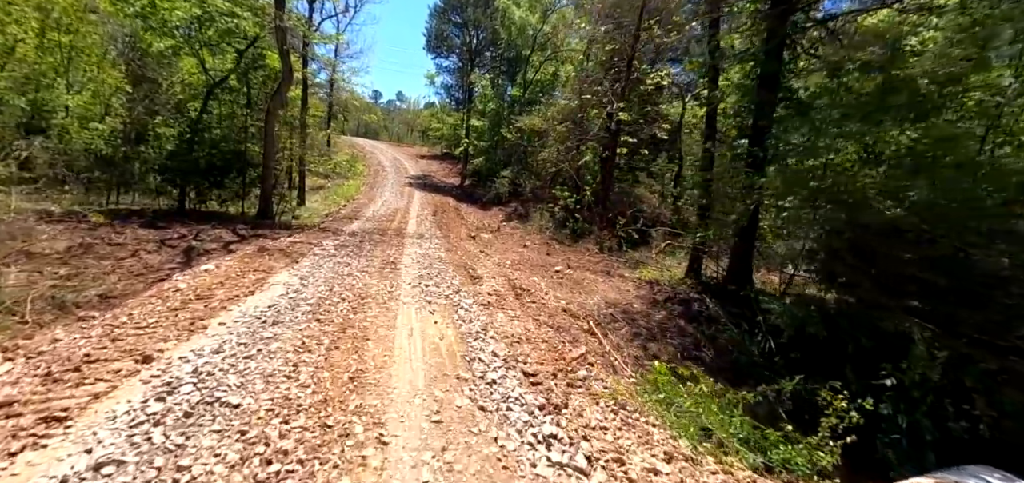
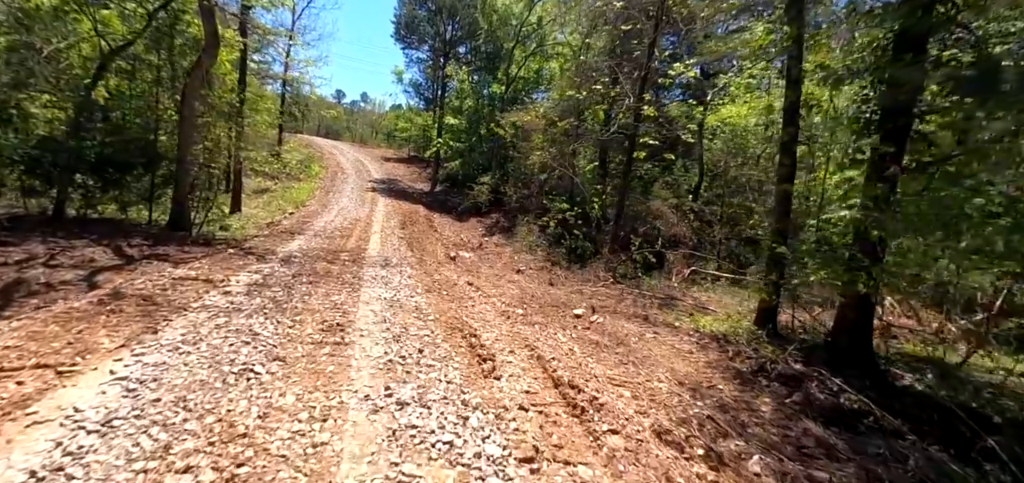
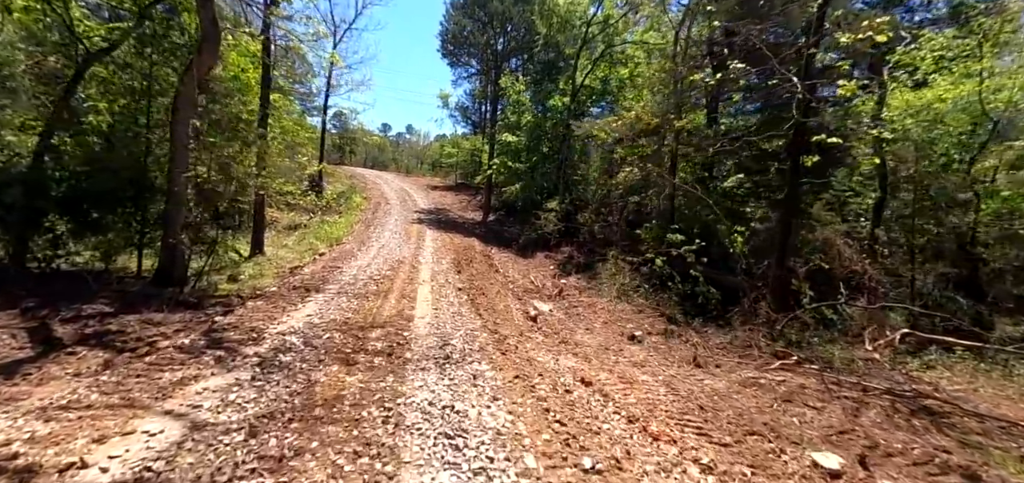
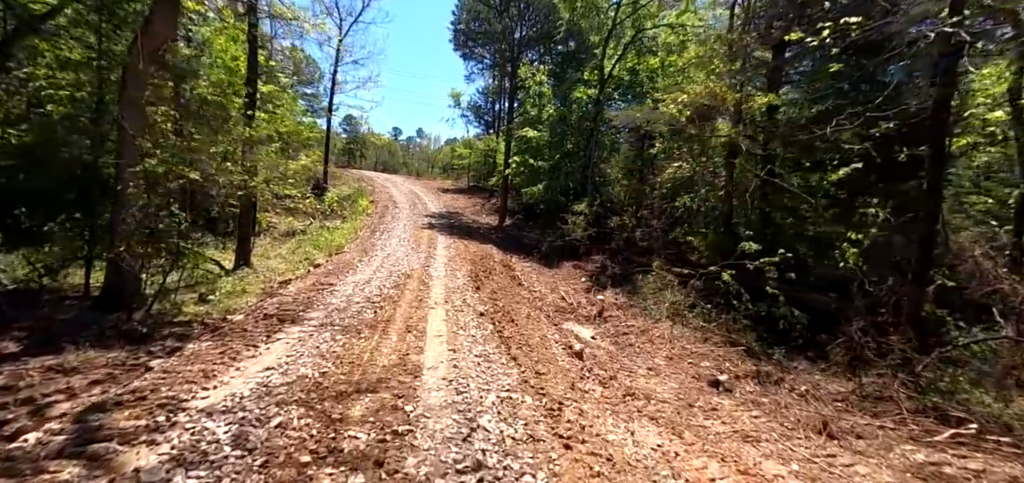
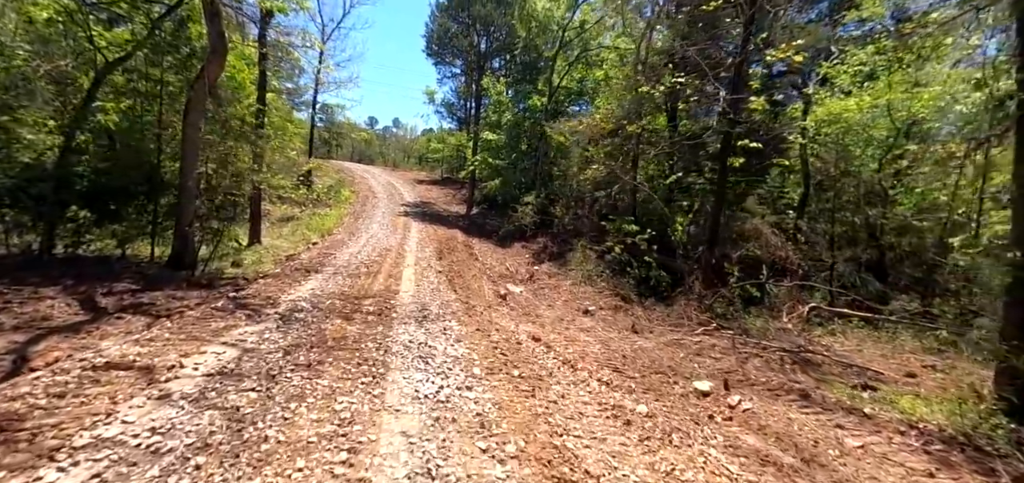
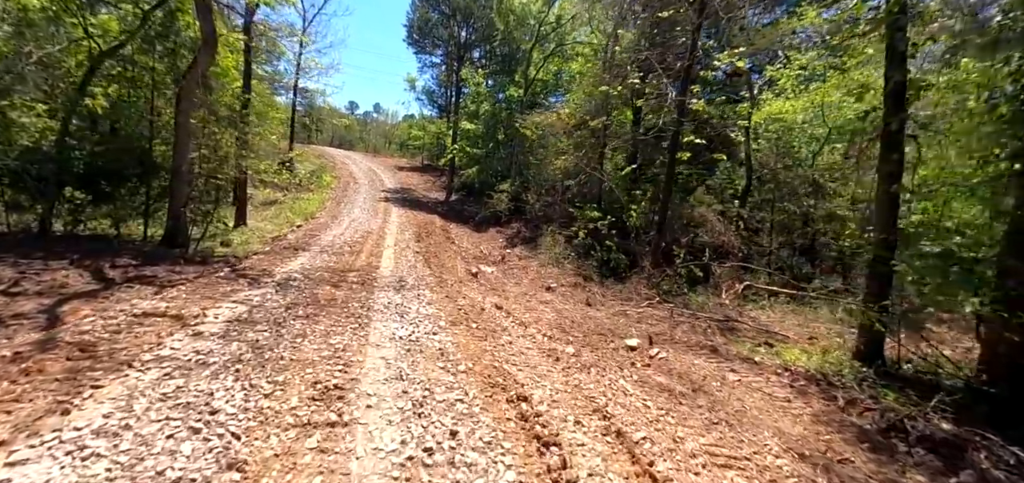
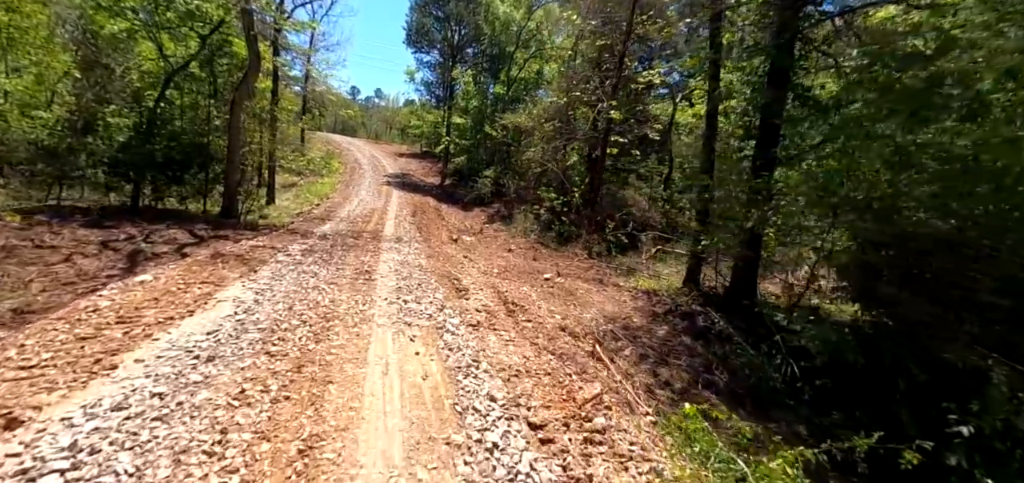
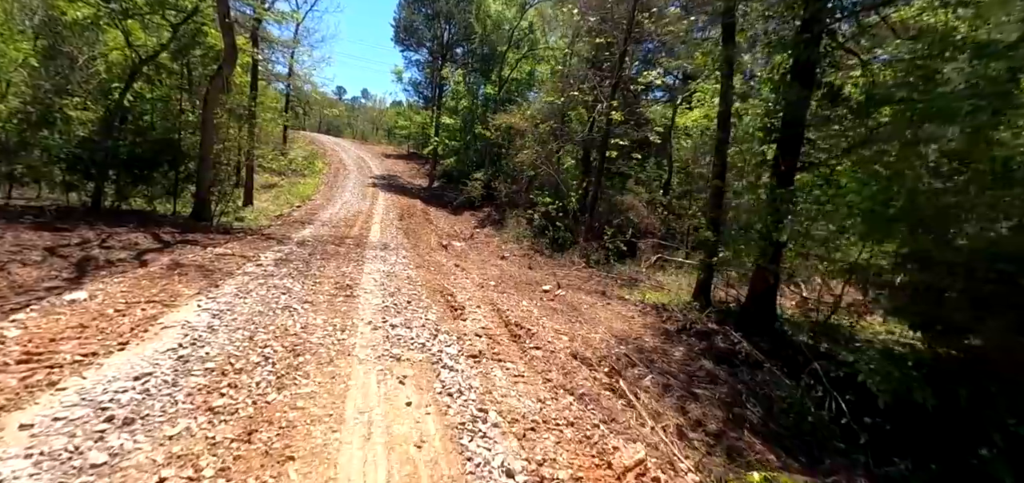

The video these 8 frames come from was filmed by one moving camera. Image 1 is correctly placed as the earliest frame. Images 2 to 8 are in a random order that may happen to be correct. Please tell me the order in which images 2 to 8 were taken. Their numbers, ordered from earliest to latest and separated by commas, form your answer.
7, 8, 2, 6, 5, 3, 4
